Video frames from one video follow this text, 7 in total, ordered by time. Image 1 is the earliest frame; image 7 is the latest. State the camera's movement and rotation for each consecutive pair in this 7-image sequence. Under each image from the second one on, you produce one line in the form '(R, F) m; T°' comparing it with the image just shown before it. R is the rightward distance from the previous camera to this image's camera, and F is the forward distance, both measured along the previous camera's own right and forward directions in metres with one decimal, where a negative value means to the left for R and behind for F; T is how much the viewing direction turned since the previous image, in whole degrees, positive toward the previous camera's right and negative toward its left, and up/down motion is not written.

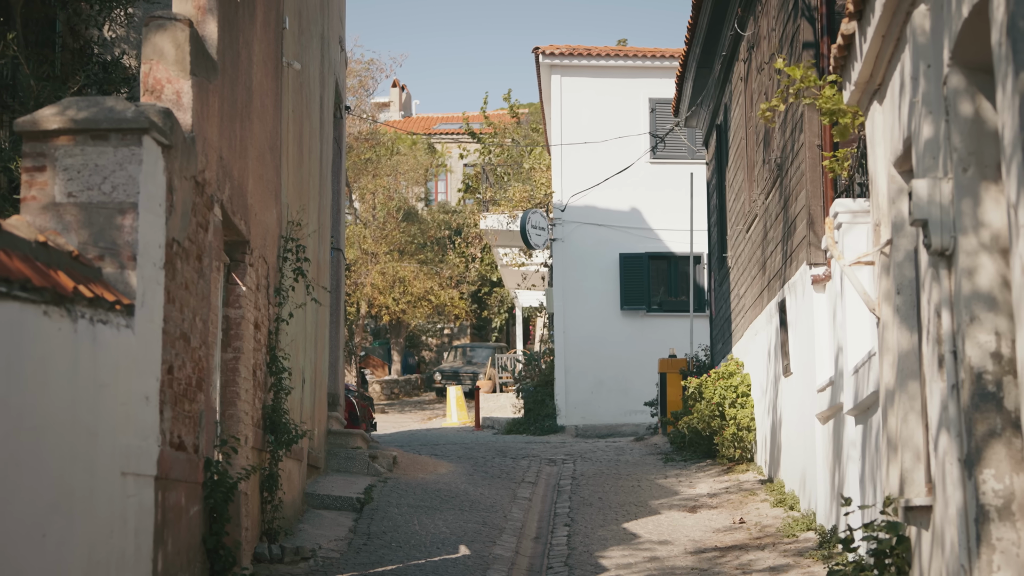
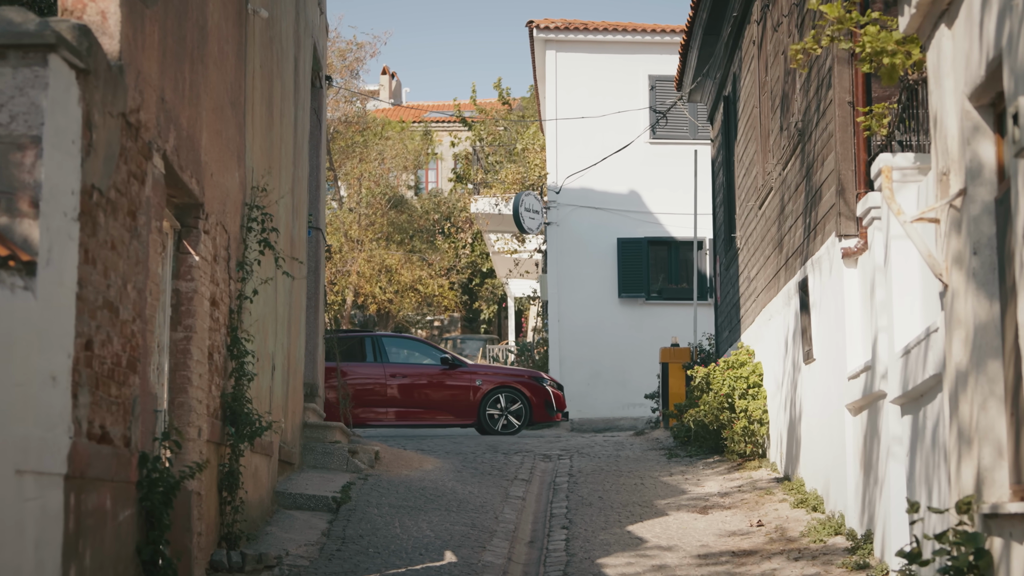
(0.0, +1.1) m; 0°
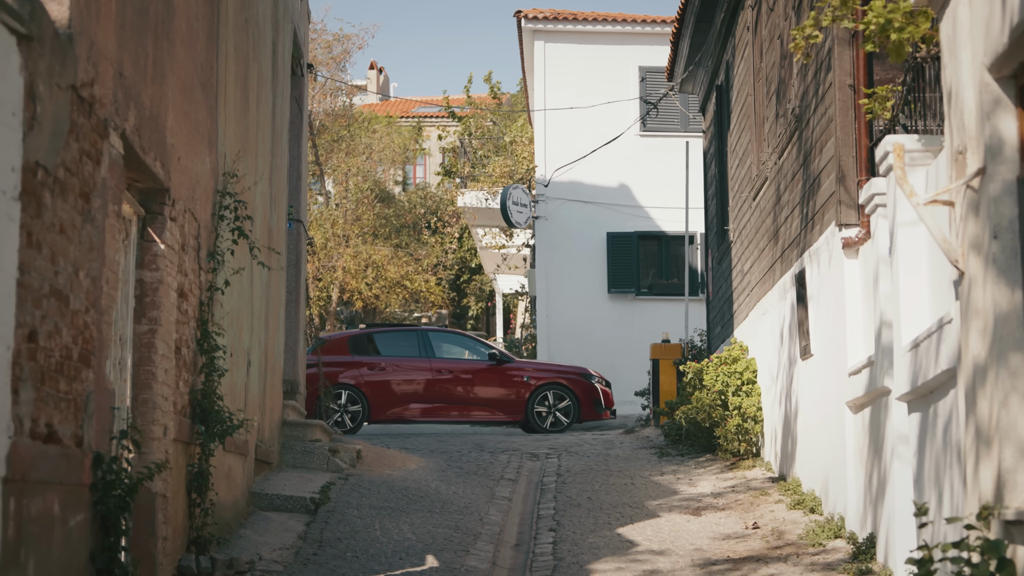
(0.0, +0.4) m; +1°
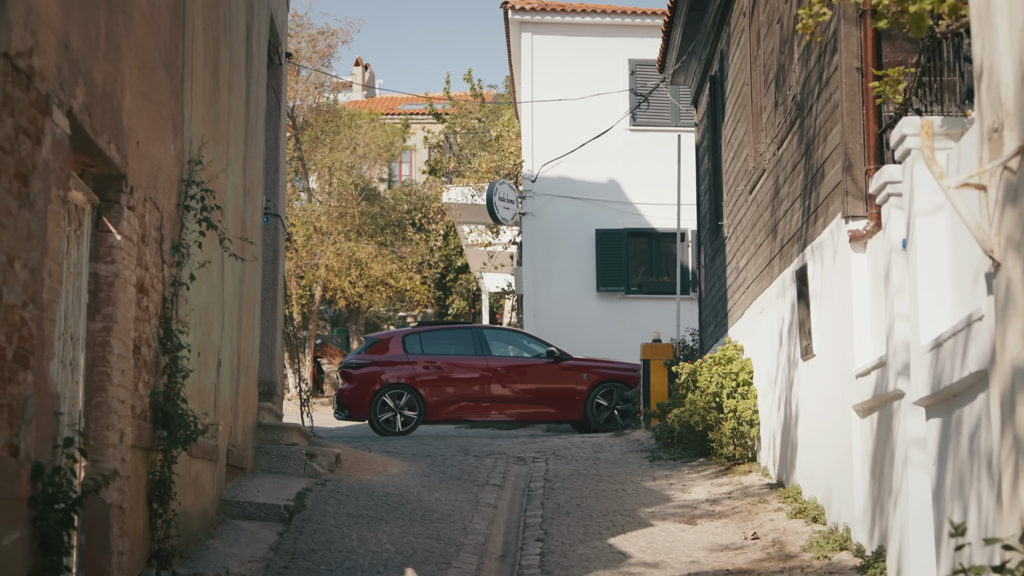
(0.0, +0.5) m; +1°
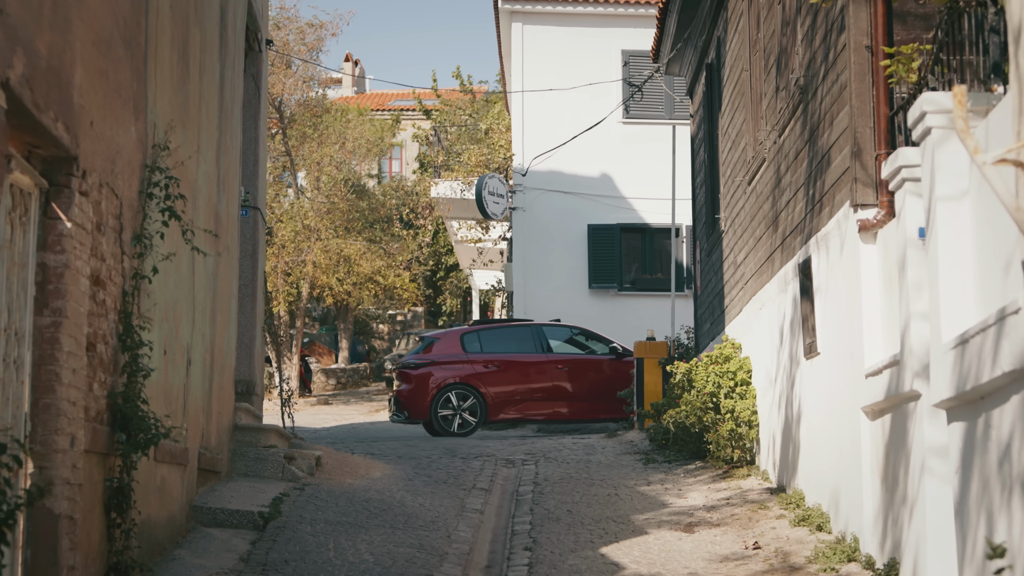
(0.0, +0.5) m; 0°
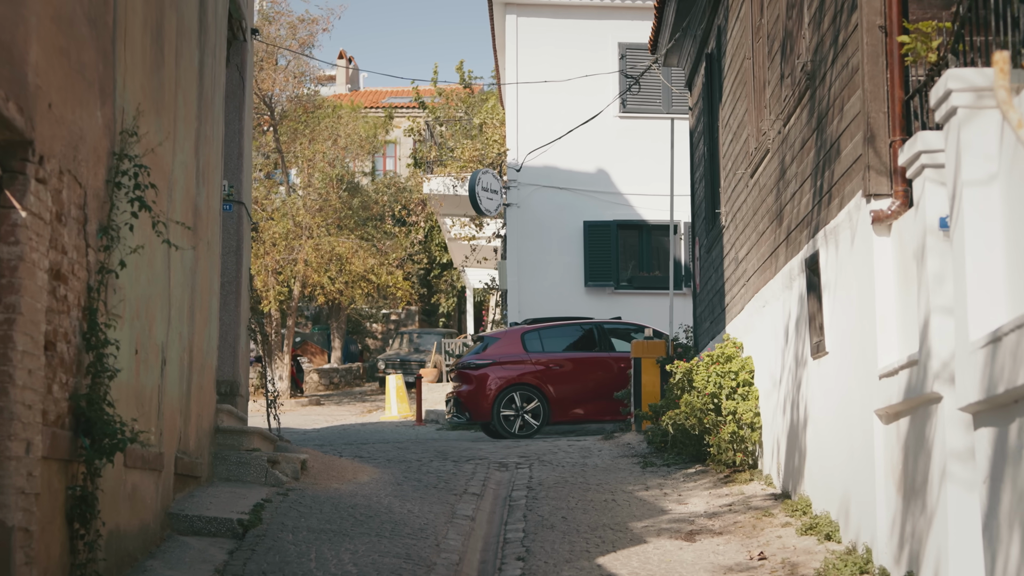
(0.0, +0.4) m; 0°
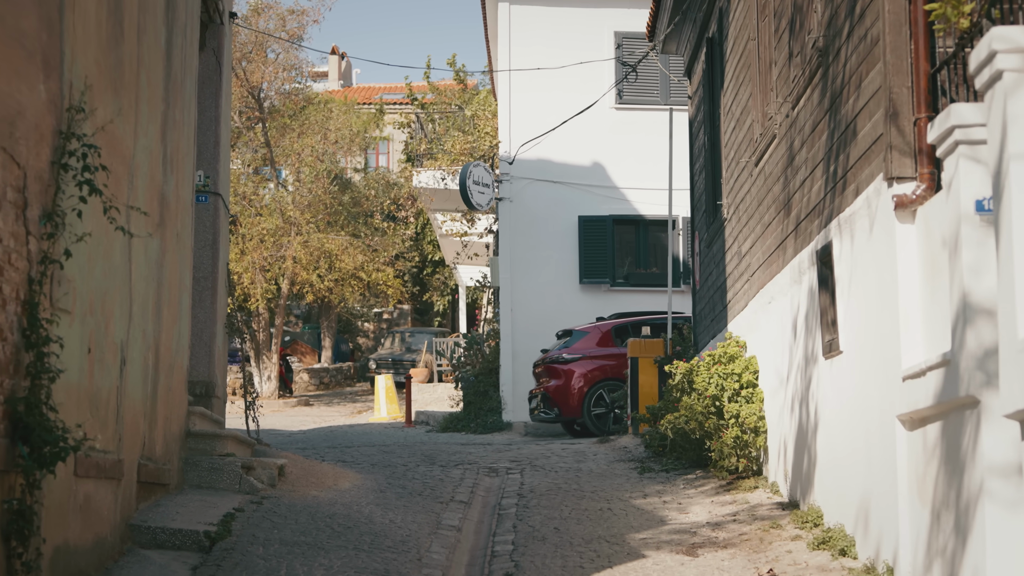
(+0.1, +0.6) m; 0°
